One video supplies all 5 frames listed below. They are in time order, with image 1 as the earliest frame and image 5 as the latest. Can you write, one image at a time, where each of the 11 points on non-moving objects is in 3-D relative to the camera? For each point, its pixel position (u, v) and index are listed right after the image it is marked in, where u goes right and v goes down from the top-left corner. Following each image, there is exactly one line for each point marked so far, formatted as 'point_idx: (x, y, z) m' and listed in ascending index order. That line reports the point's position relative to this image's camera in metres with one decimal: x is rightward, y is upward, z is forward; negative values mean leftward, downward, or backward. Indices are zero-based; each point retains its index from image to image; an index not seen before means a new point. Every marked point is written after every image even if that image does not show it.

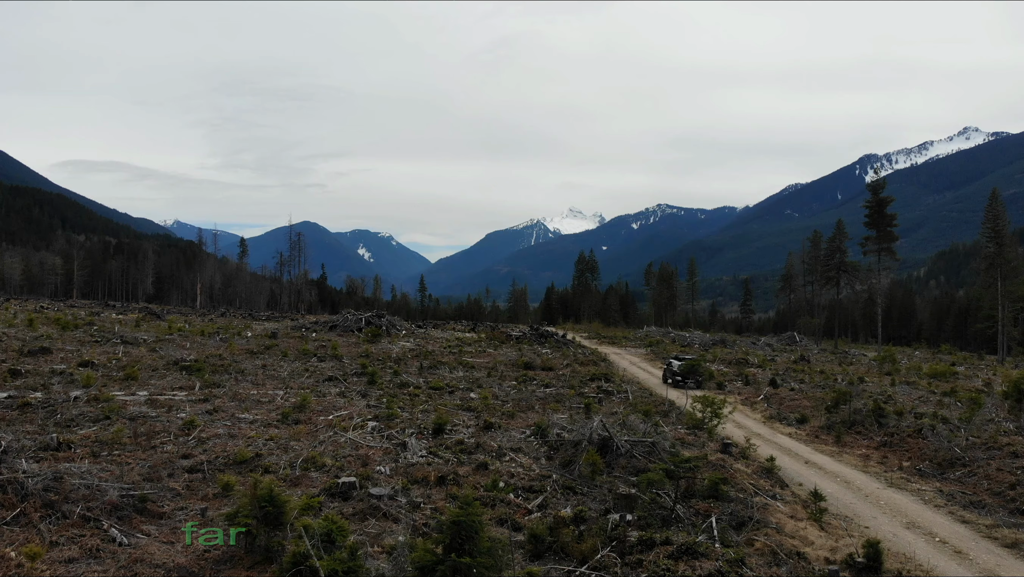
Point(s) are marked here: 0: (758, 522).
0: (+3.6, -3.4, +7.1) m
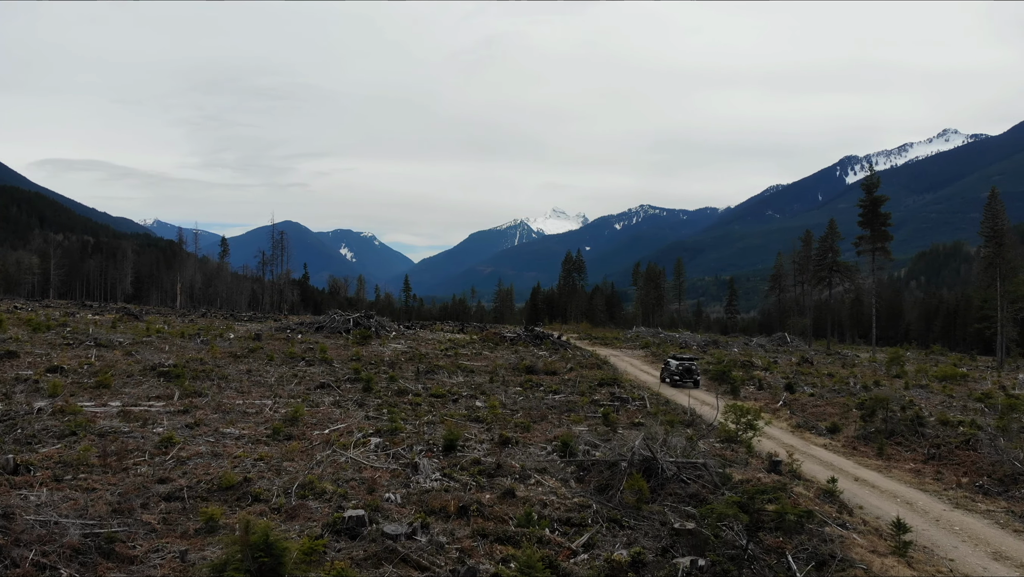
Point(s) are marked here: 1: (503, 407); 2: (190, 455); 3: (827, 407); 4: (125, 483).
0: (+4.1, -3.4, +6.0) m
1: (-0.3, -3.6, +14.6) m
2: (-6.5, -3.4, +9.9) m
3: (+10.3, -3.9, +15.9) m
4: (-6.9, -3.5, +8.7) m
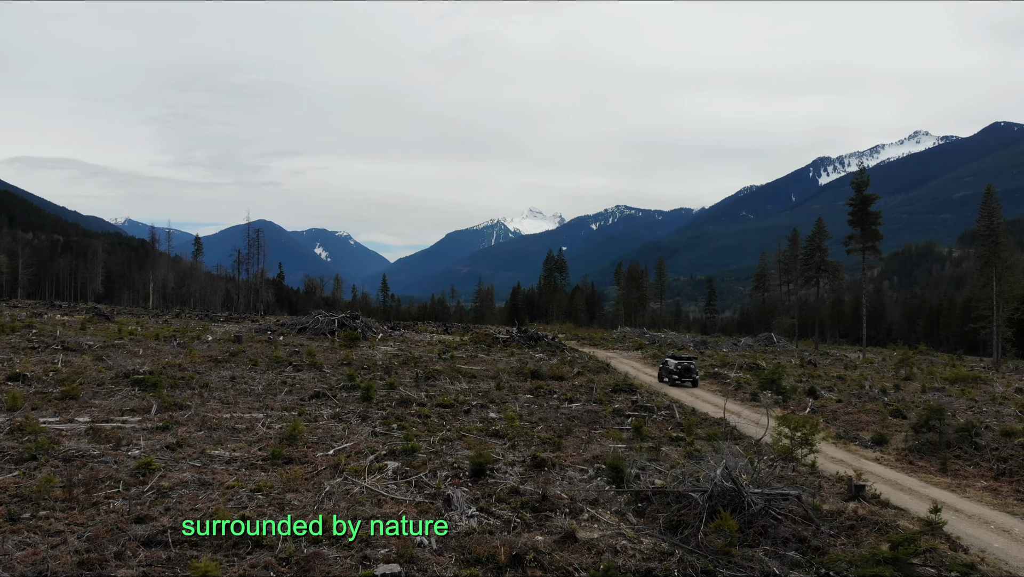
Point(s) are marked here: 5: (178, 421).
0: (+4.9, -3.4, +4.9) m
1: (+0.2, -3.6, +13.4) m
2: (-5.9, -3.4, +8.4) m
3: (+10.7, -3.9, +15.0) m
4: (-6.2, -3.5, +7.2) m
5: (-8.4, -3.3, +12.2) m
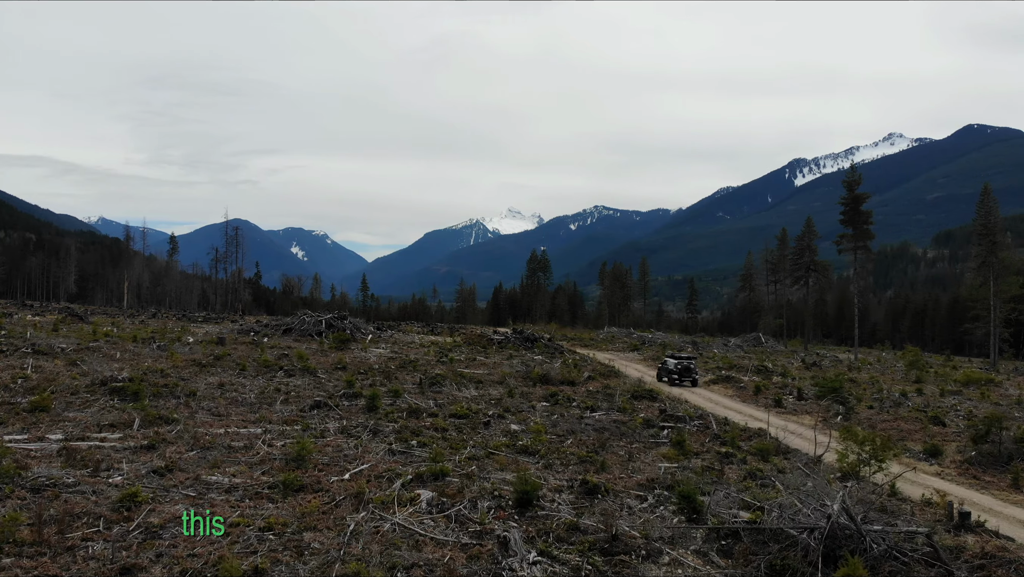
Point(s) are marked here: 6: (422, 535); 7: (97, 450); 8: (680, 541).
0: (+5.8, -3.4, +4.0) m
1: (+0.9, -3.6, +12.3) m
2: (-5.1, -3.4, +7.1) m
3: (+11.3, -3.9, +14.2) m
4: (-5.3, -3.5, +5.9) m
5: (-7.7, -3.3, +10.8) m
6: (-1.2, -3.3, +6.5) m
7: (-8.5, -3.3, +10.0) m
8: (+2.2, -3.3, +6.4) m
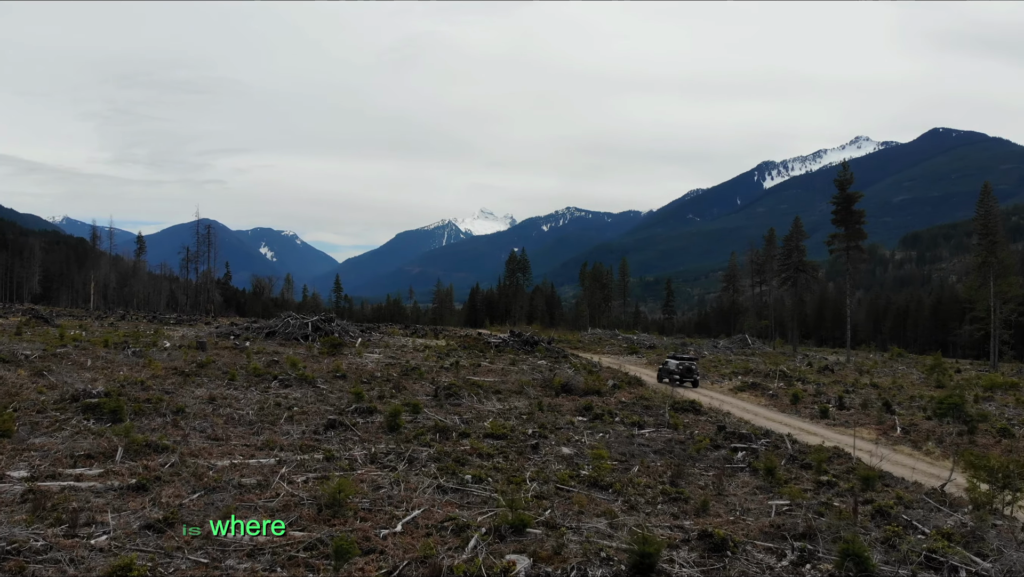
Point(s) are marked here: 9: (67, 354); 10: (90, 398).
0: (+7.3, -3.5, +2.7) m
1: (+2.0, -3.7, +10.7) m
2: (-3.7, -3.5, +5.3) m
3: (+12.4, -4.0, +13.1) m
4: (-3.9, -3.6, +4.1) m
5: (-6.4, -3.4, +8.9) m
6: (+0.2, -3.4, +4.9) m
7: (-7.2, -3.4, +8.1) m
8: (+3.6, -3.3, +4.9) m
9: (-18.1, -2.8, +20.0) m
10: (-11.9, -3.2, +13.8) m
